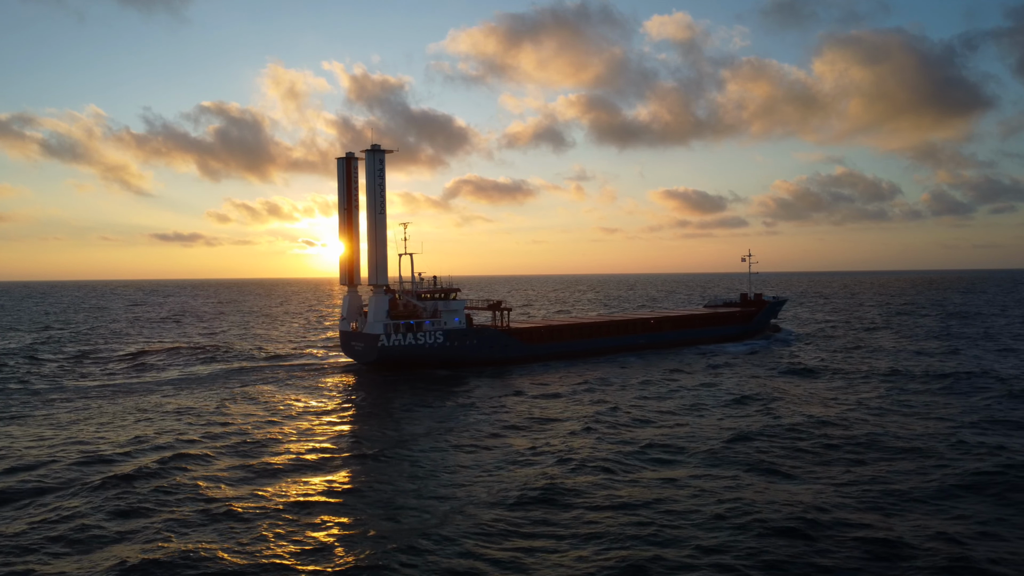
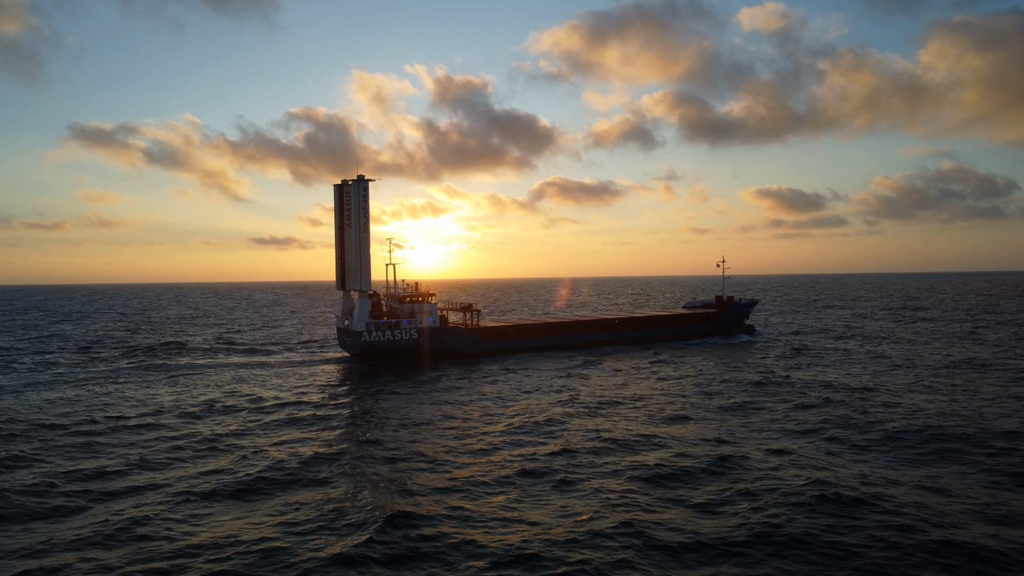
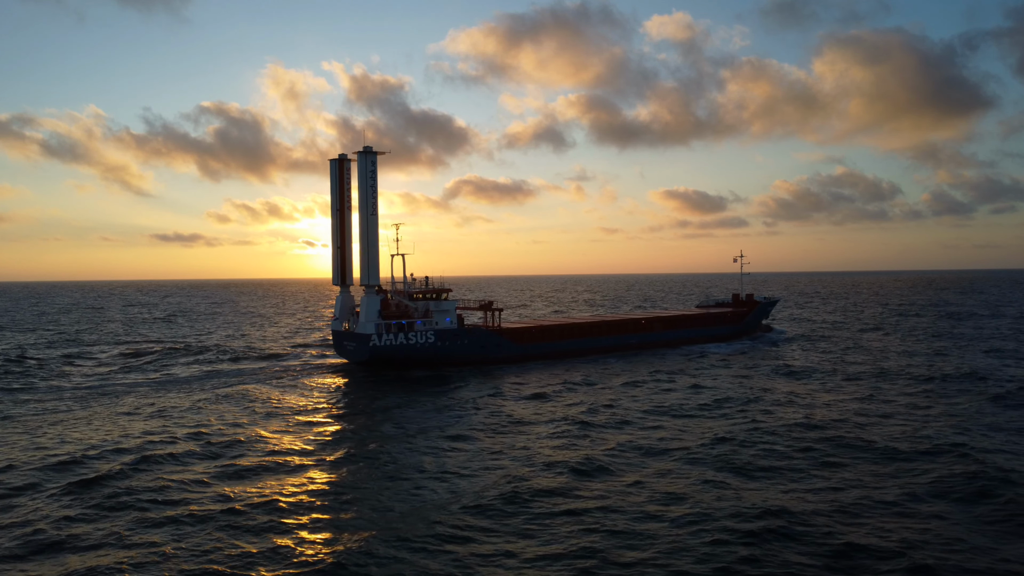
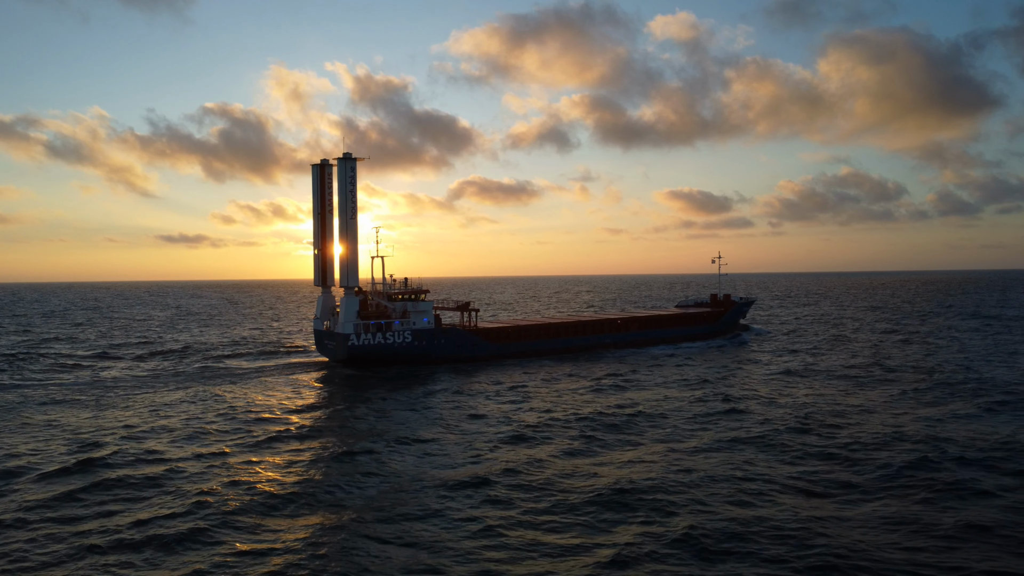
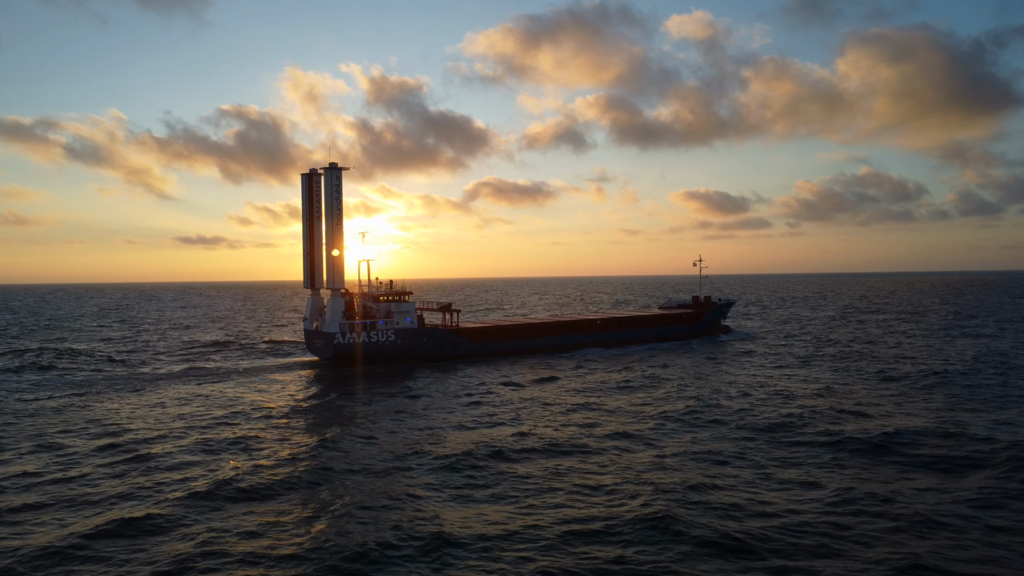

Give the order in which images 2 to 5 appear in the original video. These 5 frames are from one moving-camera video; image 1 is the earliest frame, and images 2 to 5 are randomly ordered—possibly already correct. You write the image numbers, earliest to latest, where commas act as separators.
3, 4, 5, 2
